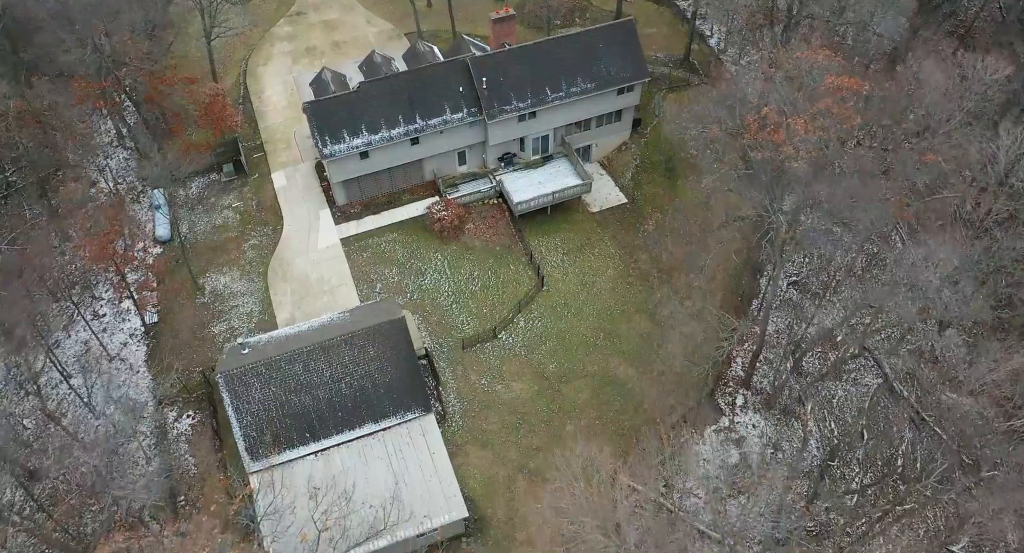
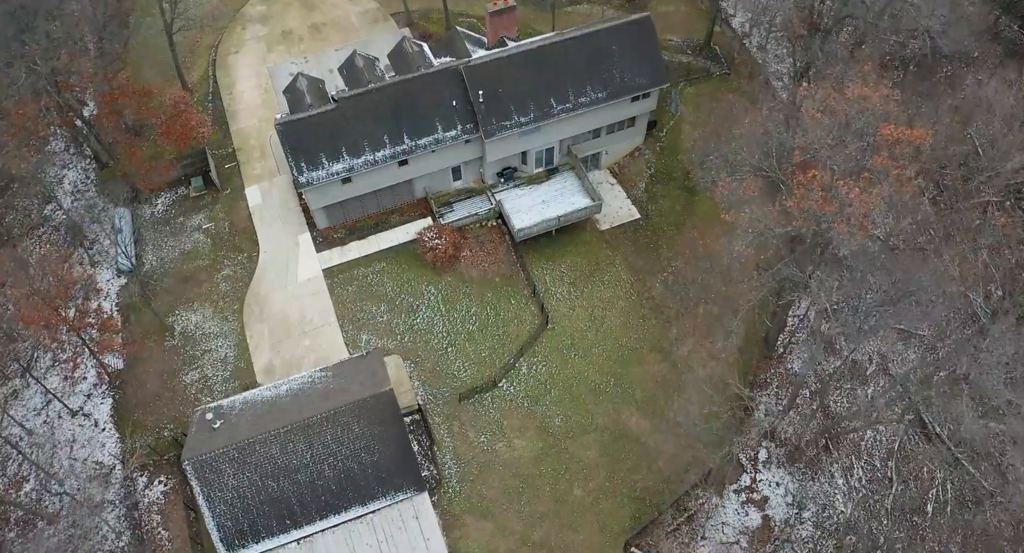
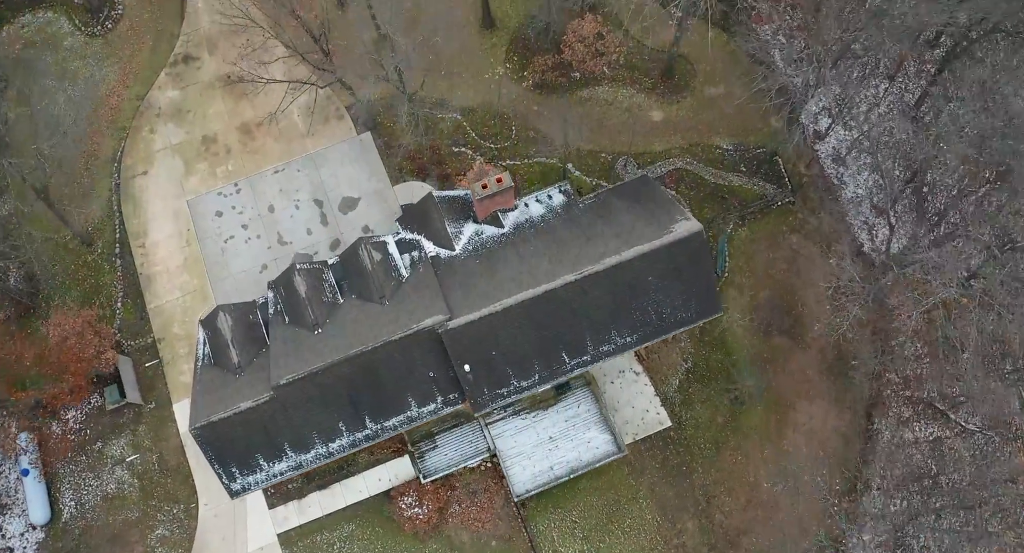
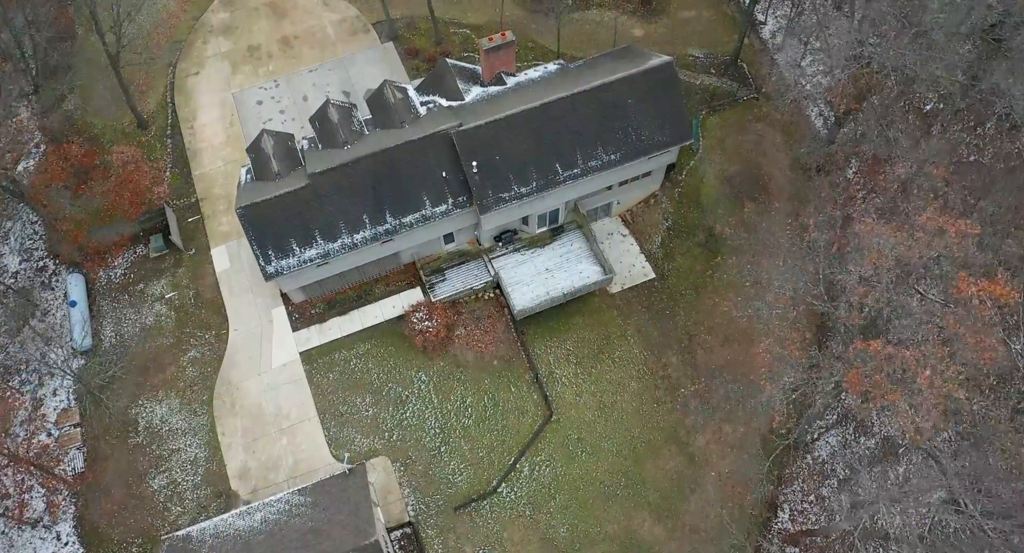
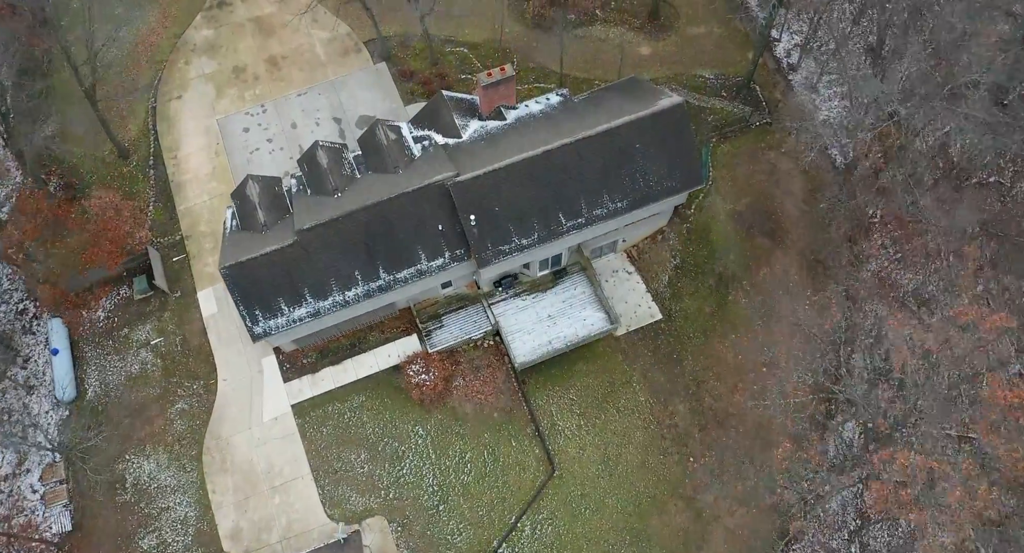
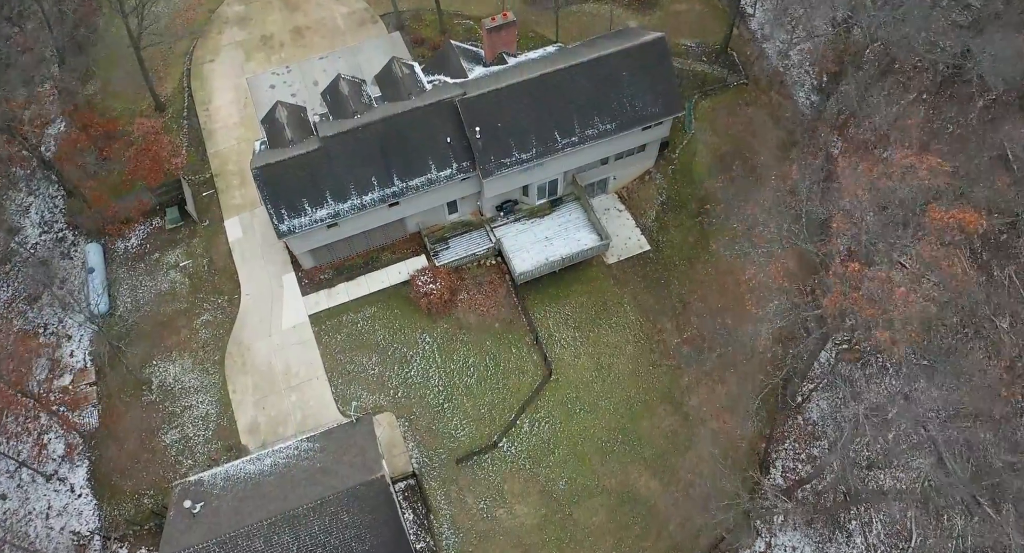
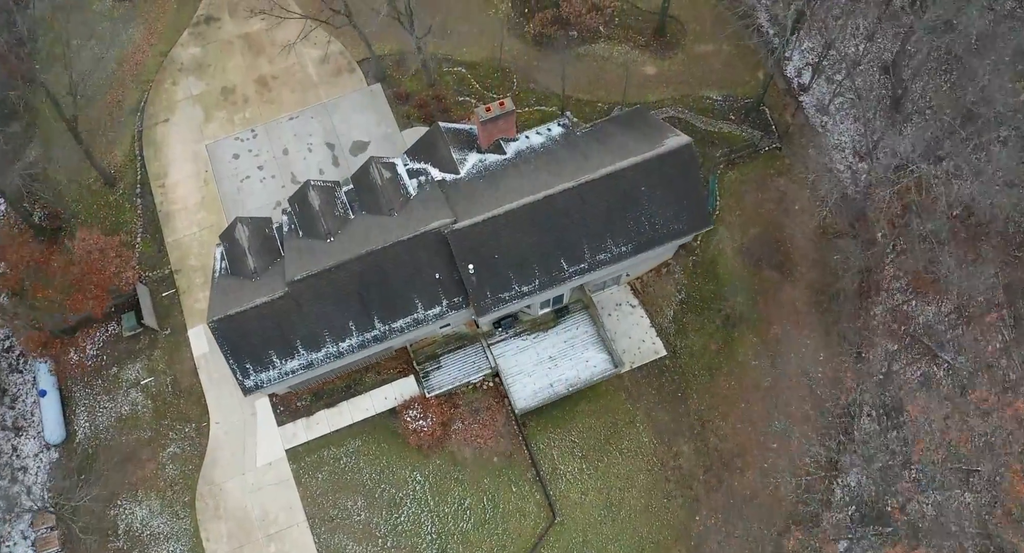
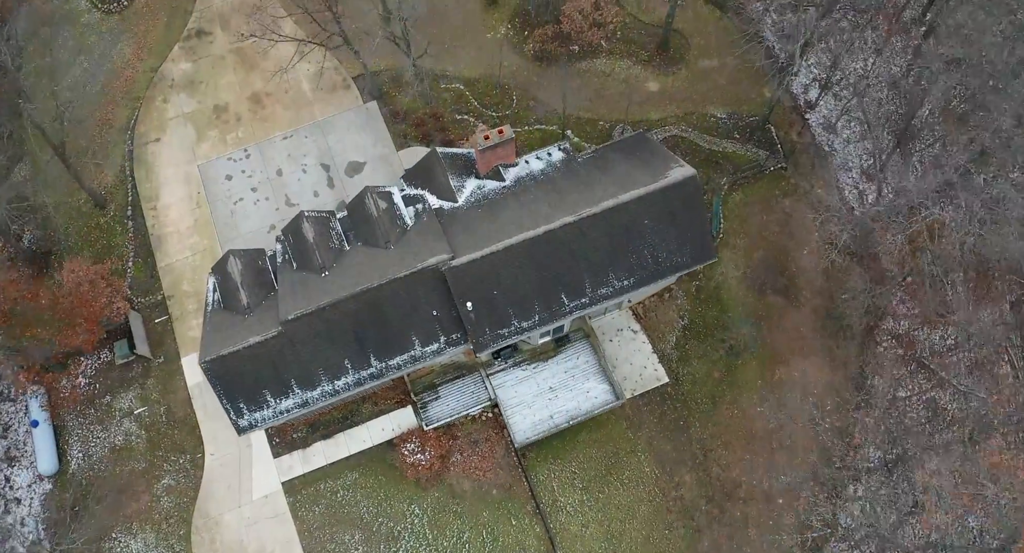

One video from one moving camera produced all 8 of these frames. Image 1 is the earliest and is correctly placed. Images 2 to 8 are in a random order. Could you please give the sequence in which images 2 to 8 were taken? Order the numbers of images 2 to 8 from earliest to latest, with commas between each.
2, 6, 4, 5, 7, 8, 3
